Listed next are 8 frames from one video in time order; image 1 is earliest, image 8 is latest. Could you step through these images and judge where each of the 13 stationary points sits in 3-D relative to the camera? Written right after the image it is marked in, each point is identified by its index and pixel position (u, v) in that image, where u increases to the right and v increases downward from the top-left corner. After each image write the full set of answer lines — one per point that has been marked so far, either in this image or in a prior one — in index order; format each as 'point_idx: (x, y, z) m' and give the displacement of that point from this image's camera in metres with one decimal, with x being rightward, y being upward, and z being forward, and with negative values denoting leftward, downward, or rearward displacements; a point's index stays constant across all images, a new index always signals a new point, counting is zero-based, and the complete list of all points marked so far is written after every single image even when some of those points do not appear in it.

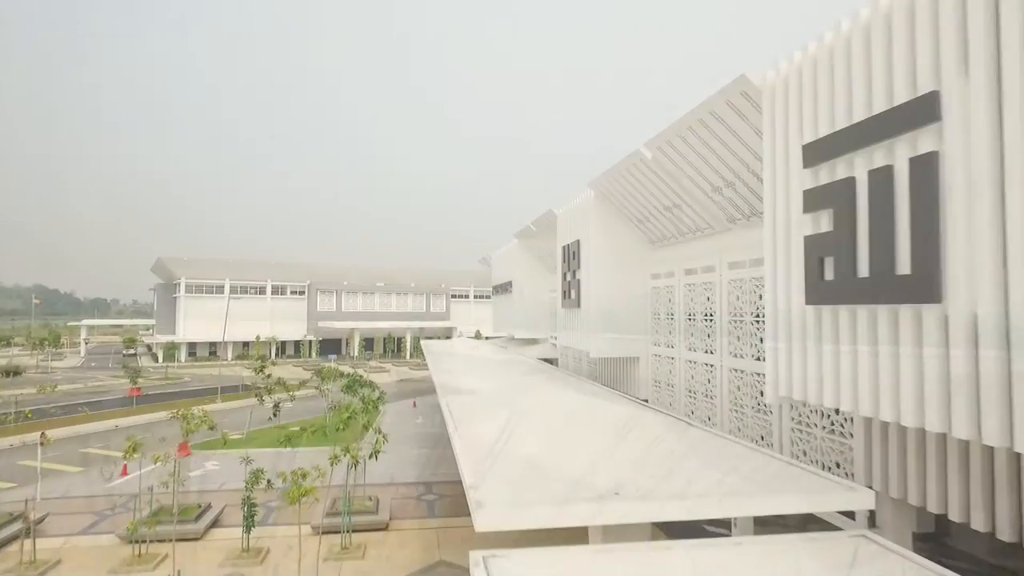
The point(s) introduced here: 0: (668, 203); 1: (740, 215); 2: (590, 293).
0: (+3.2, +1.7, +12.3) m
1: (+3.9, +1.3, +10.3) m
2: (+1.9, -0.2, +15.0) m
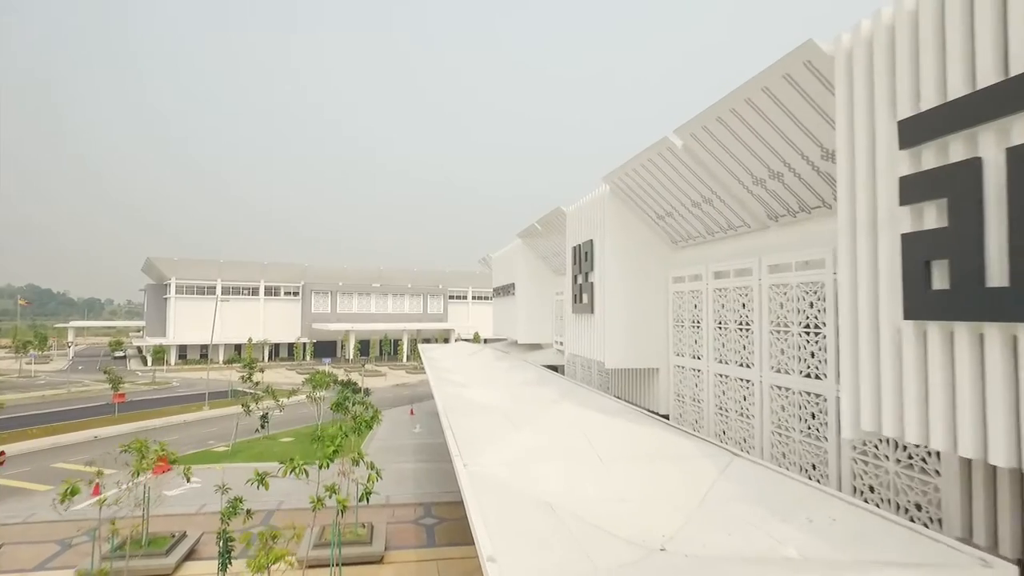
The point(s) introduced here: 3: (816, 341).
0: (+3.4, +1.6, +11.0) m
1: (+4.1, +1.2, +9.0) m
2: (+2.1, -0.2, +13.7) m
3: (+4.3, -0.8, +8.6) m
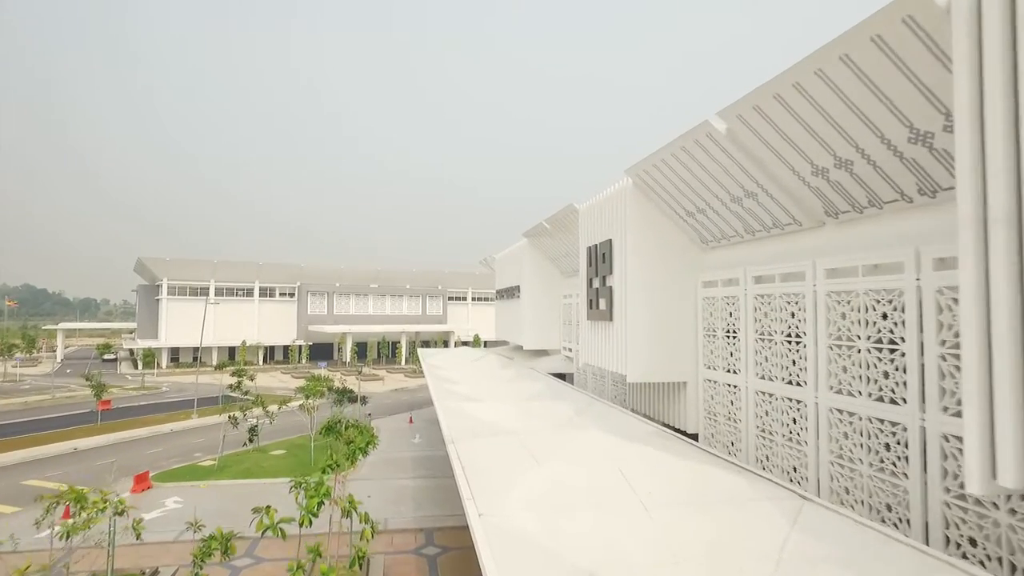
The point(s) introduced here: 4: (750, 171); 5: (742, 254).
0: (+3.6, +1.5, +9.7) m
1: (+4.4, +1.1, +7.7) m
2: (+2.3, -0.3, +12.4) m
3: (+4.5, -0.9, +7.3) m
4: (+3.6, +1.8, +9.1) m
5: (+4.0, +0.6, +10.7) m
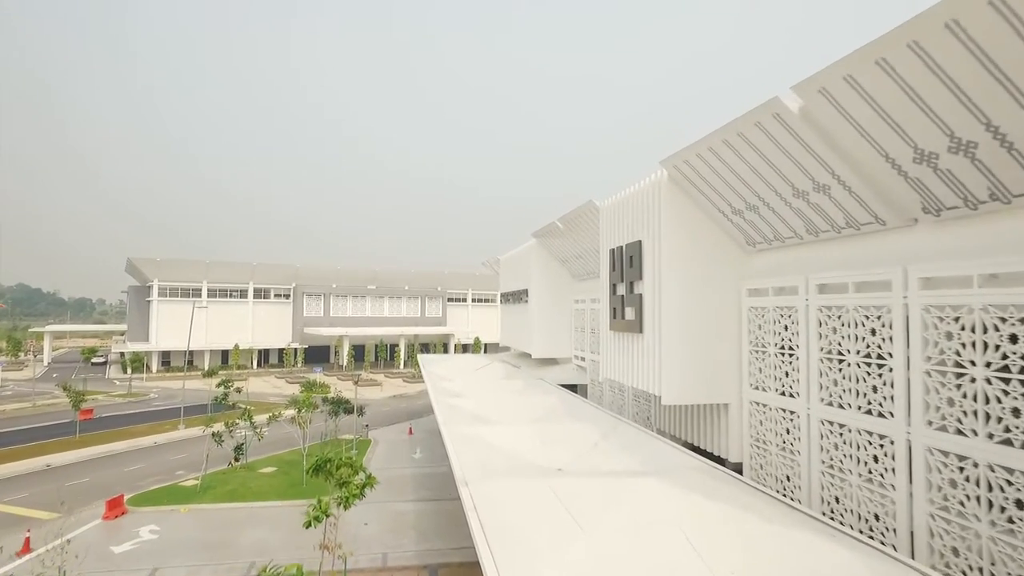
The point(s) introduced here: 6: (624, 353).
0: (+3.9, +1.4, +8.2) m
1: (+4.7, +0.9, +6.2) m
2: (+2.6, -0.5, +10.9) m
3: (+4.9, -1.0, +5.7) m
4: (+3.9, +1.6, +7.5) m
5: (+4.4, +0.5, +9.2) m
6: (+2.3, -1.3, +12.5) m
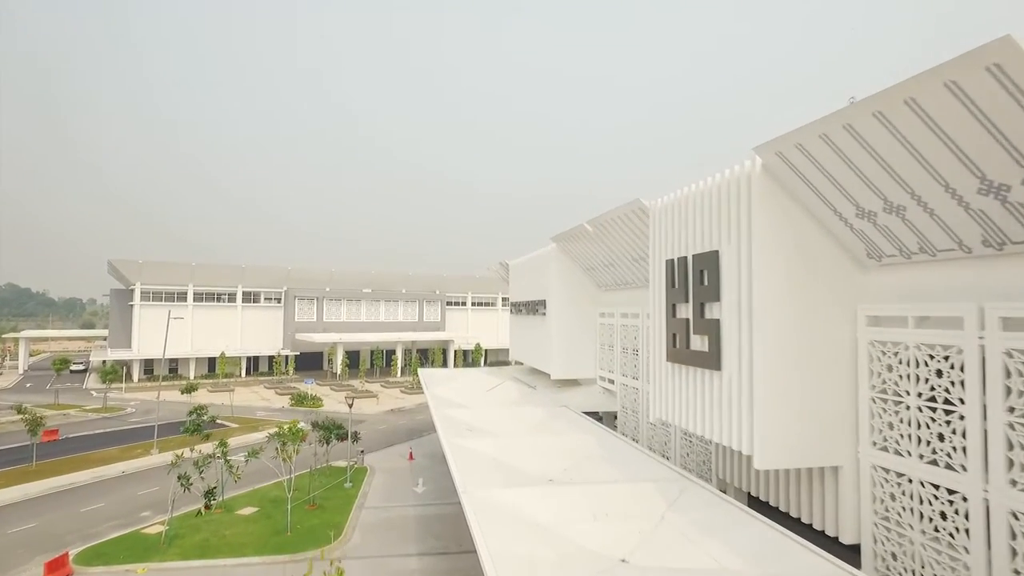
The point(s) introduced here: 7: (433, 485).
0: (+4.5, +1.0, +5.7) m
1: (+5.3, +0.6, +3.7) m
2: (+3.2, -0.8, +8.3) m
3: (+5.5, -1.3, +3.2) m
4: (+4.5, +1.3, +5.0) m
5: (+4.9, +0.1, +6.7) m
6: (+2.9, -1.7, +10.0) m
7: (-2.6, -6.4, +19.9) m
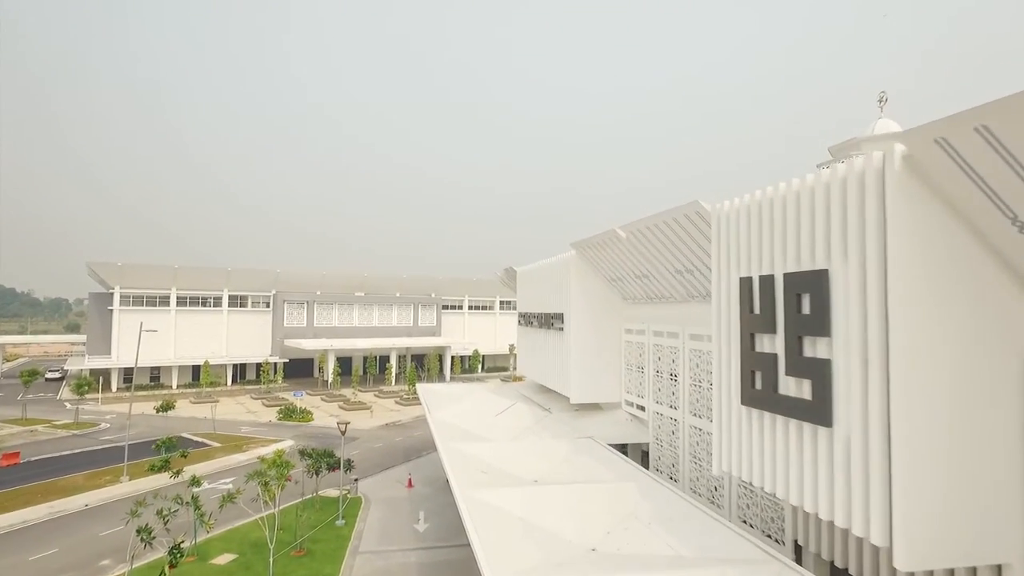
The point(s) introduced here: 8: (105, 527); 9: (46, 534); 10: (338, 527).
0: (+5.0, +0.7, +3.6) m
1: (+5.9, +0.2, +1.6) m
2: (+3.7, -1.2, +6.2) m
3: (+6.0, -1.7, +1.2) m
4: (+5.0, +0.9, +2.9) m
5: (+5.5, -0.2, +4.6) m
6: (+3.4, -2.0, +7.9) m
7: (-2.2, -6.7, +17.7) m
8: (-11.0, -6.4, +16.4) m
9: (-12.2, -6.4, +16.0) m
10: (-4.8, -6.5, +16.6) m
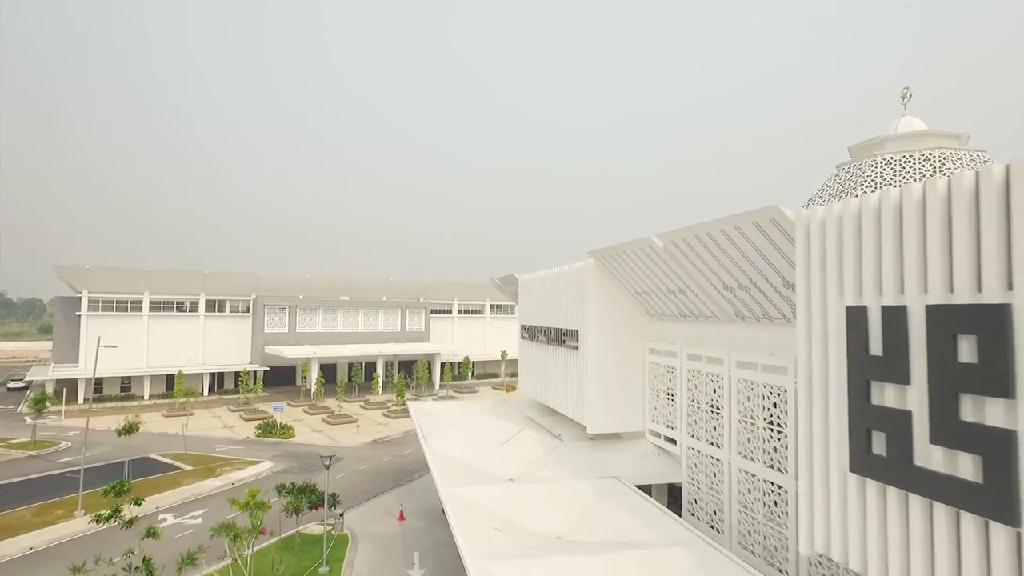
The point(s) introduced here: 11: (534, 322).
0: (+5.6, +0.3, +1.7) m
1: (+6.5, -0.1, -0.2) m
2: (+4.2, -1.5, +4.3) m
3: (+6.6, -2.0, -0.7) m
4: (+5.6, +0.6, +1.1) m
5: (+6.0, -0.6, +2.7) m
6: (+3.8, -2.4, +6.0) m
7: (-2.1, -7.1, +15.6) m
8: (-10.8, -6.7, +14.1) m
9: (-12.0, -6.7, +13.7) m
10: (-4.6, -6.8, +14.5) m
11: (+0.7, -1.1, +18.5) m
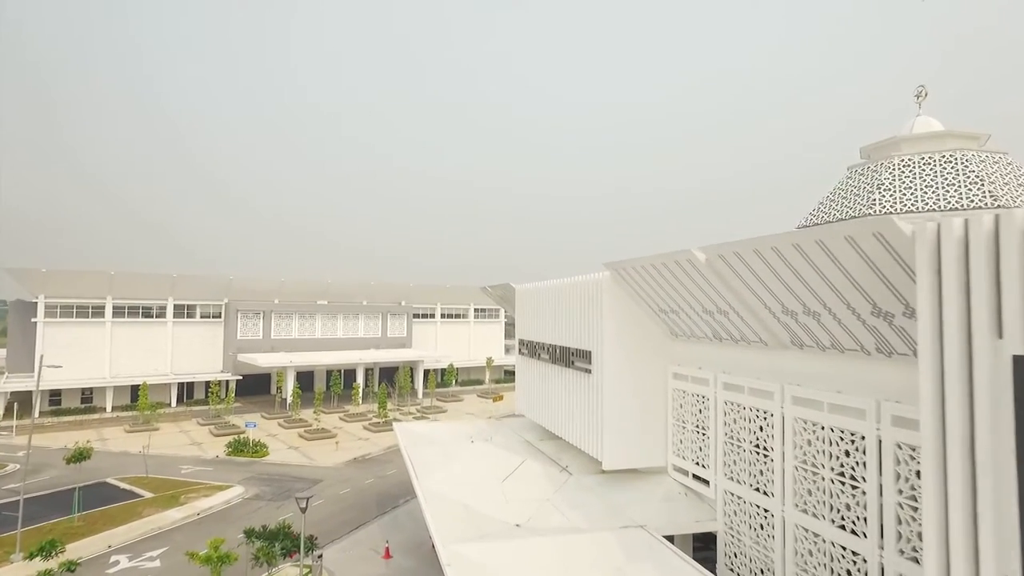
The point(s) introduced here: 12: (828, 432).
0: (+6.1, 0.0, +0.1) m
1: (+7.1, -0.5, -1.8) m
2: (+4.6, -1.8, +2.6) m
3: (+7.2, -2.4, -2.3) m
4: (+6.1, +0.2, -0.6) m
5: (+6.5, -0.9, +1.1) m
6: (+4.2, -2.7, +4.3) m
7: (-2.0, -7.4, +13.7) m
8: (-10.6, -7.1, +11.9) m
9: (-11.9, -7.1, +11.4) m
10: (-4.4, -7.2, +12.5) m
11: (+0.6, -1.4, +16.7) m
12: (+4.4, -2.0, +8.5) m
